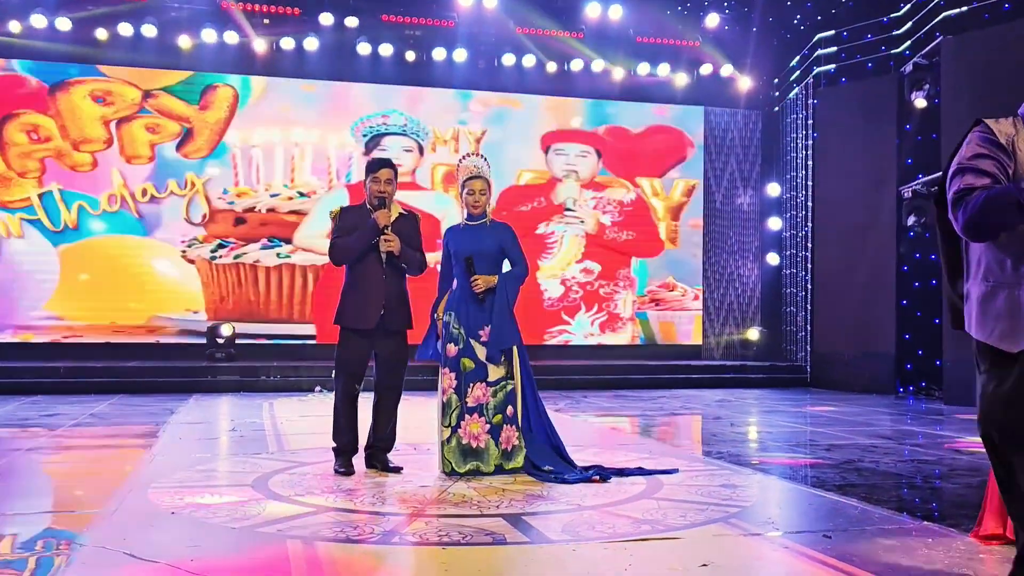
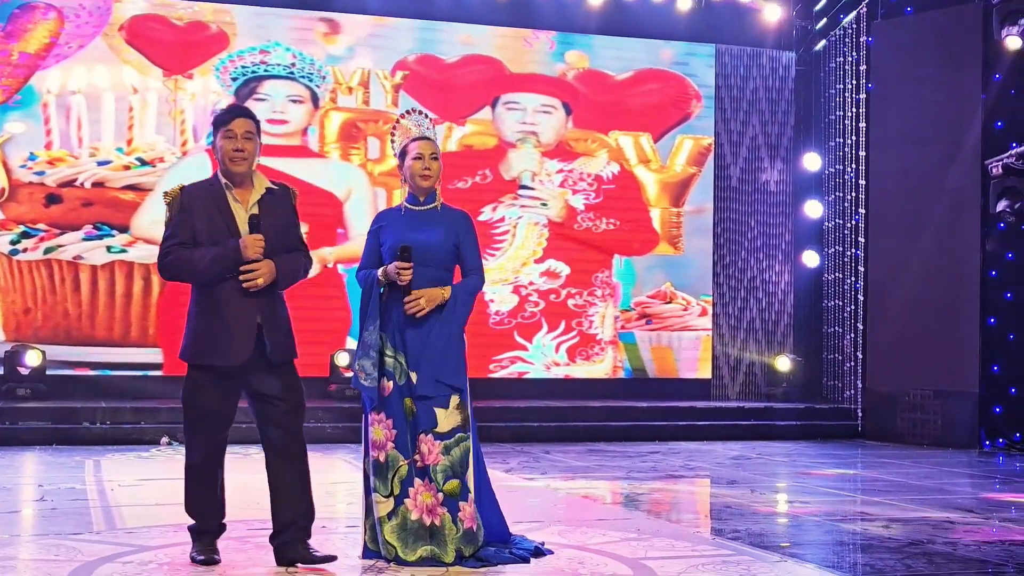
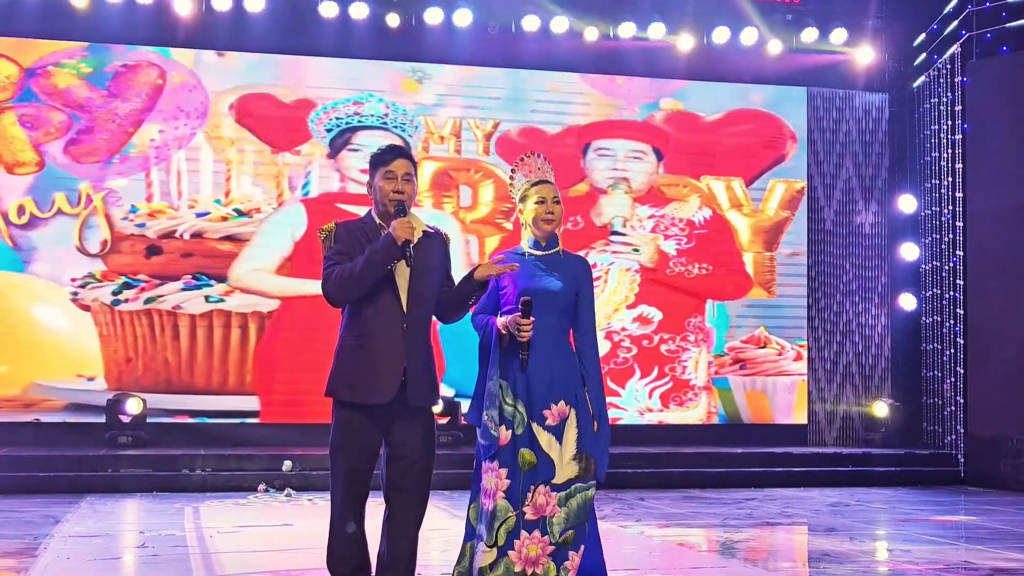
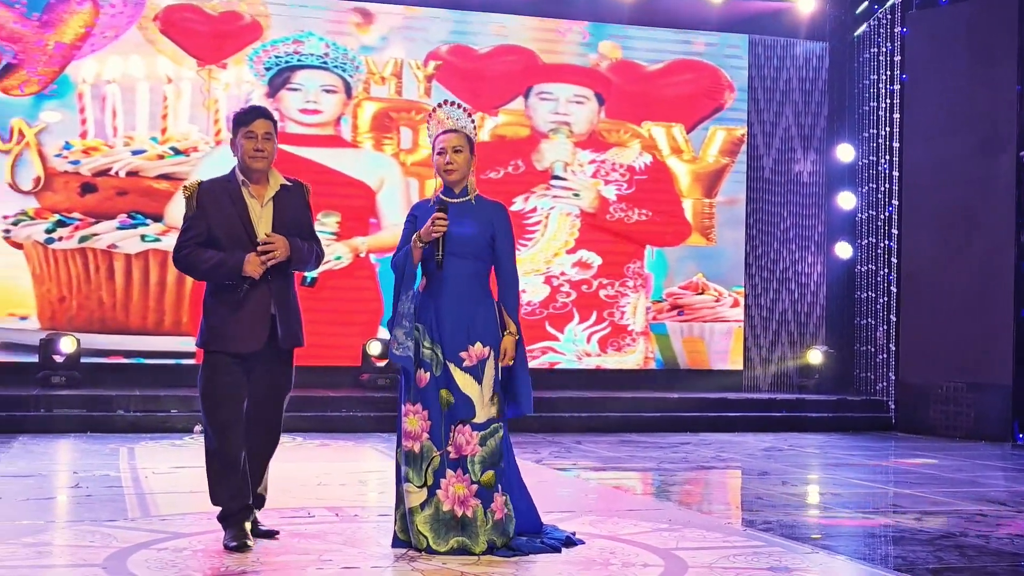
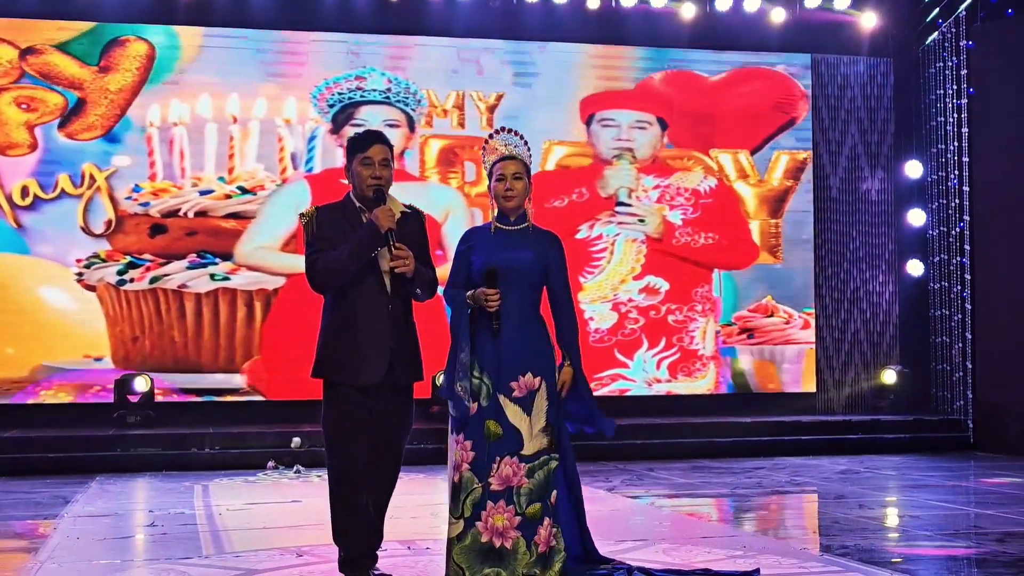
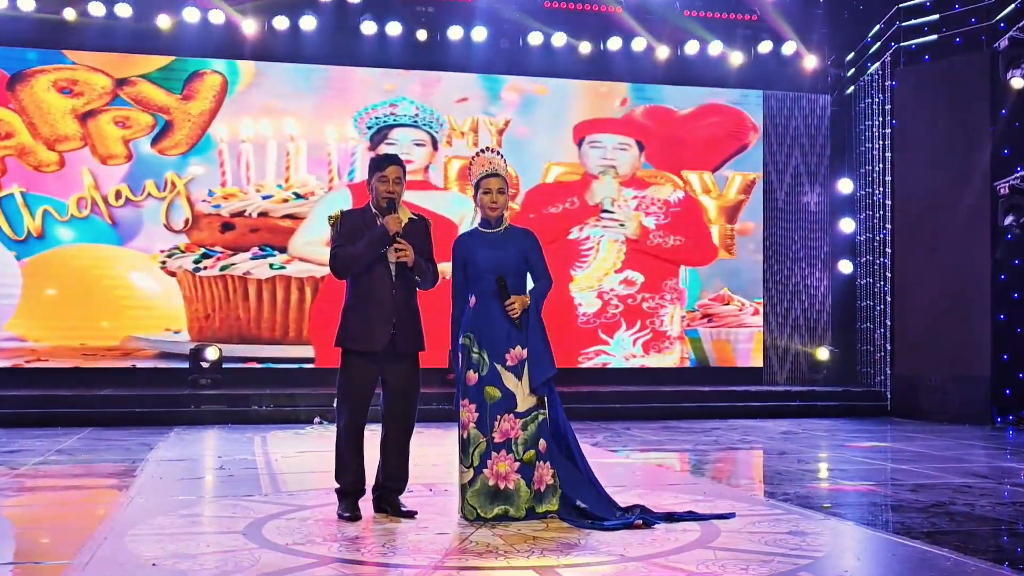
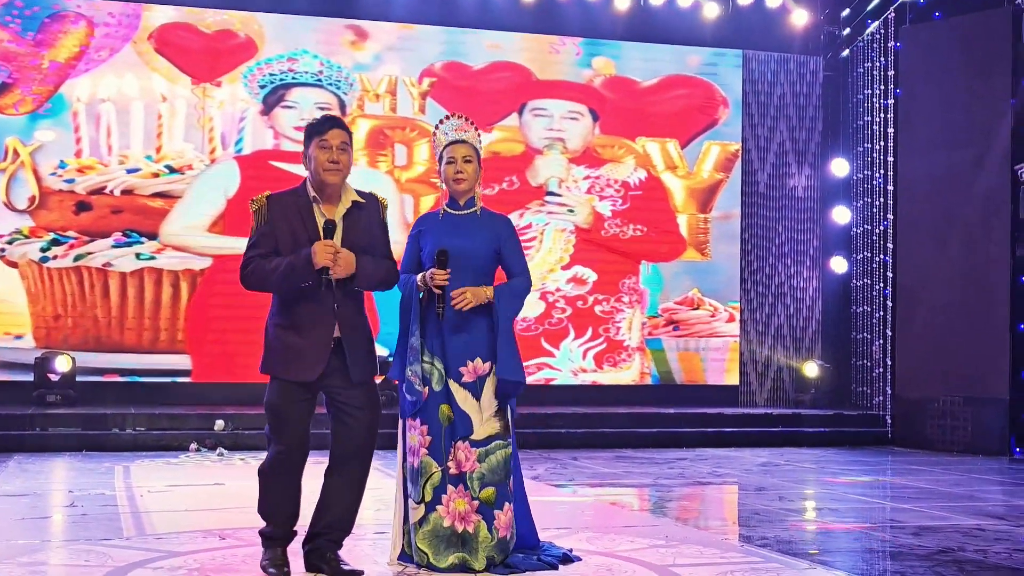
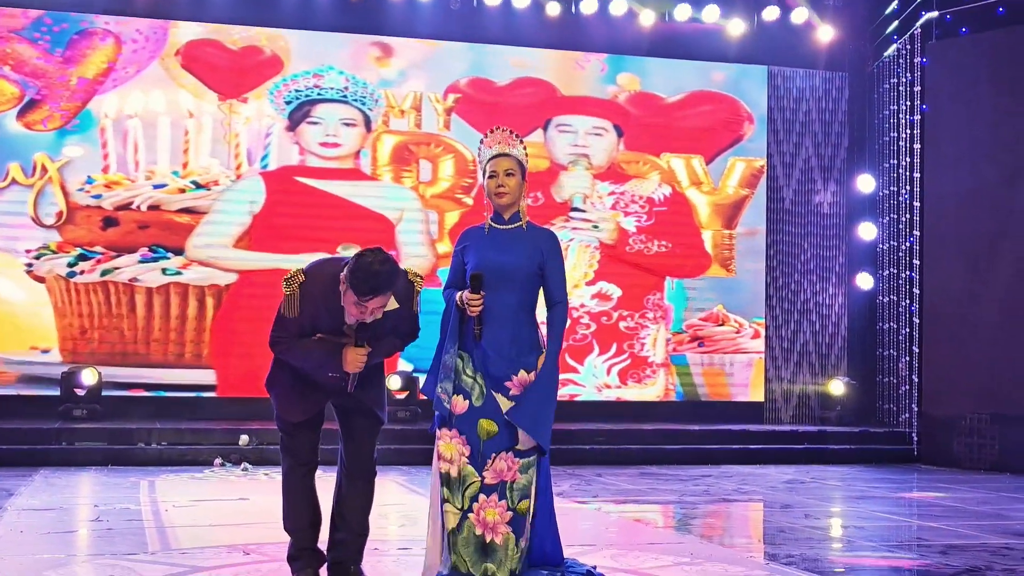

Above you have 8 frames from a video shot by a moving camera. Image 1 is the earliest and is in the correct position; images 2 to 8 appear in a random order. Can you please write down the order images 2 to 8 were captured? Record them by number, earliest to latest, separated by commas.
6, 5, 3, 8, 7, 2, 4
